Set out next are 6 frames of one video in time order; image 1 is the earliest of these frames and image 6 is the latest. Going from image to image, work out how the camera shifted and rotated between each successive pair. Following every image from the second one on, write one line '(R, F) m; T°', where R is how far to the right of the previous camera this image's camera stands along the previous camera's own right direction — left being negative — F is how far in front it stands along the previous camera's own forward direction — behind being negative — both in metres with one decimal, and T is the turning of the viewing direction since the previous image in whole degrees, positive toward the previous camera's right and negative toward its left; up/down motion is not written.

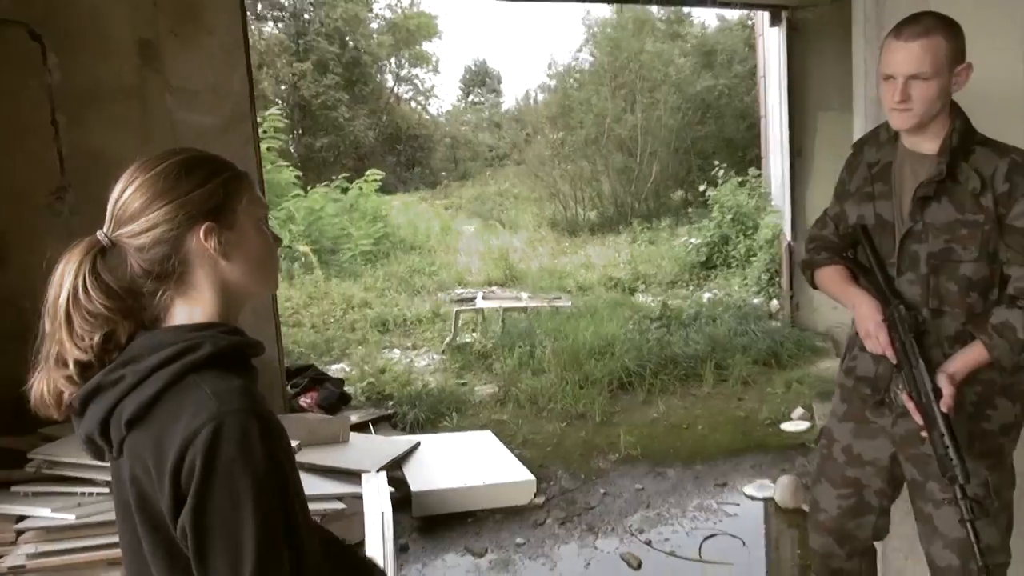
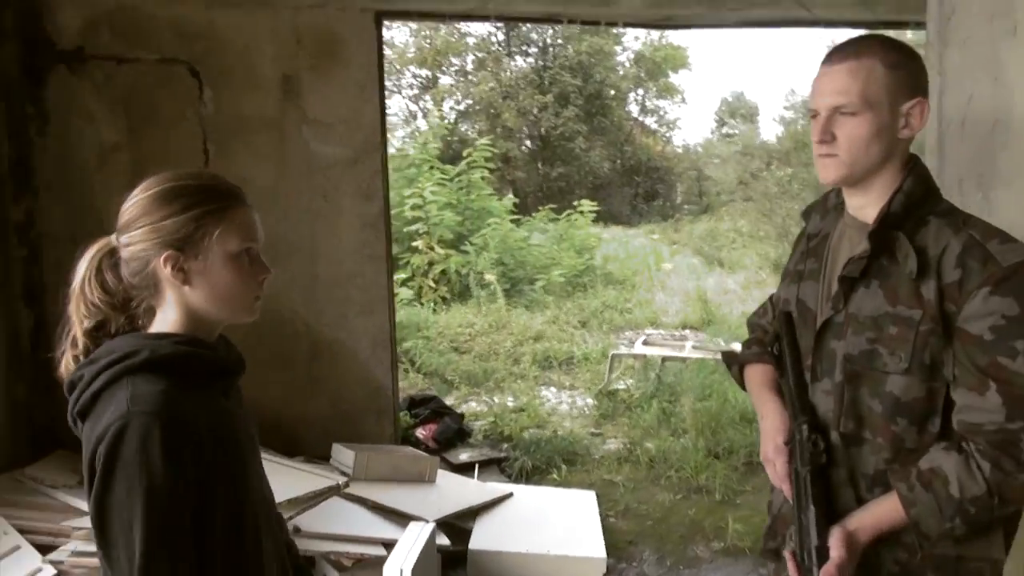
(+0.5, +0.3) m; -18°
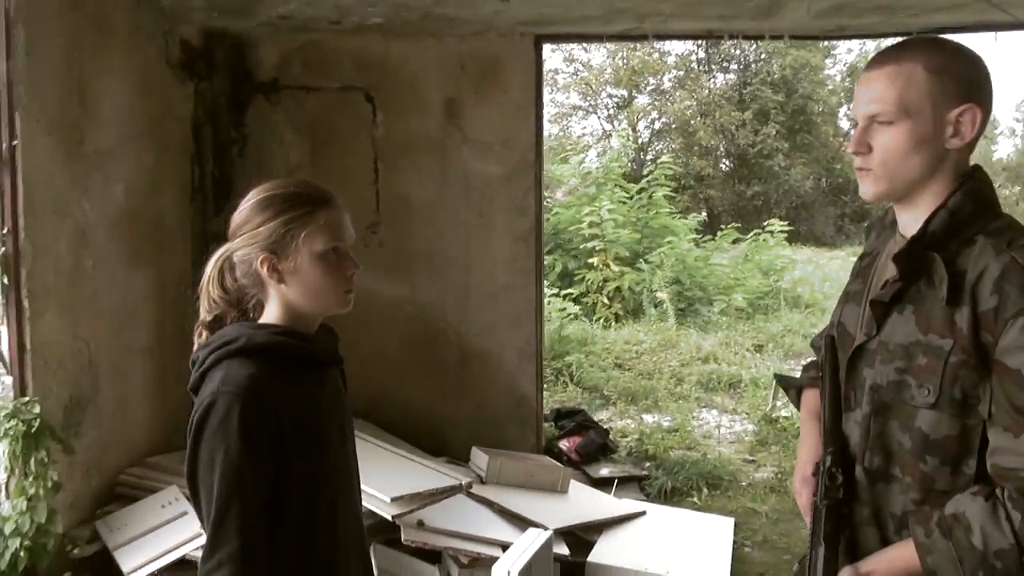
(+0.2, 0.0) m; -14°
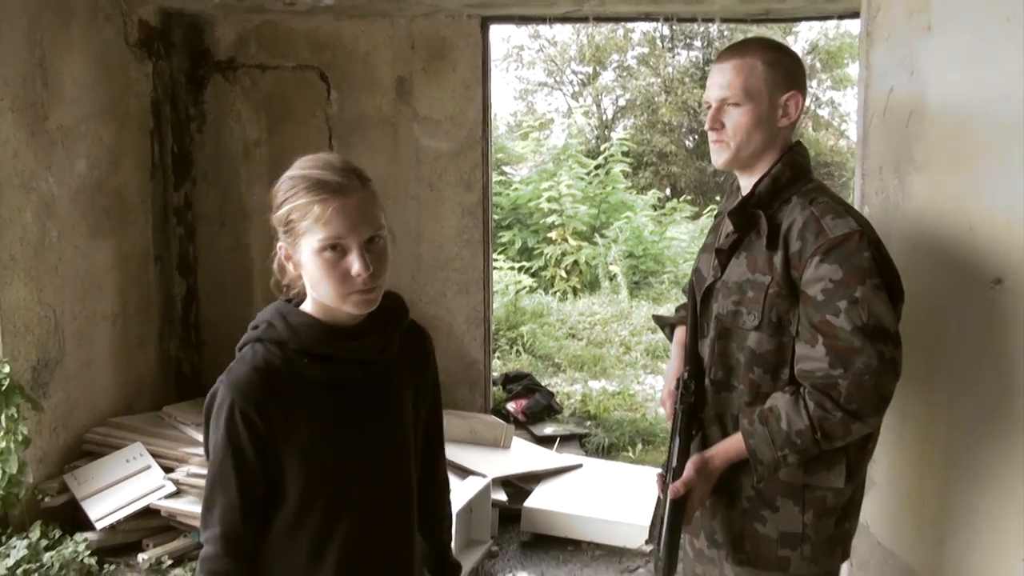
(+0.1, -0.2) m; +2°
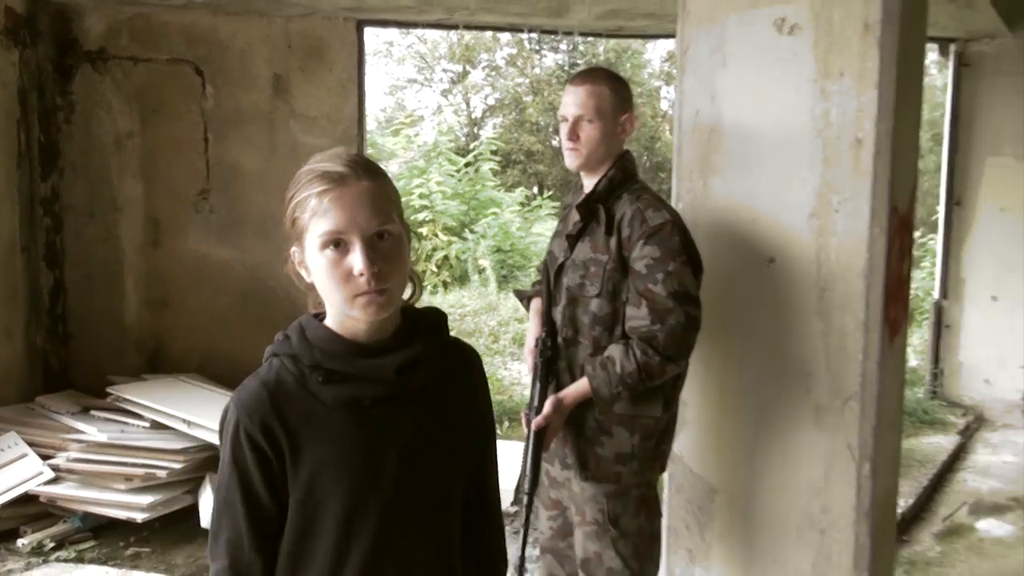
(0.0, -0.3) m; +9°
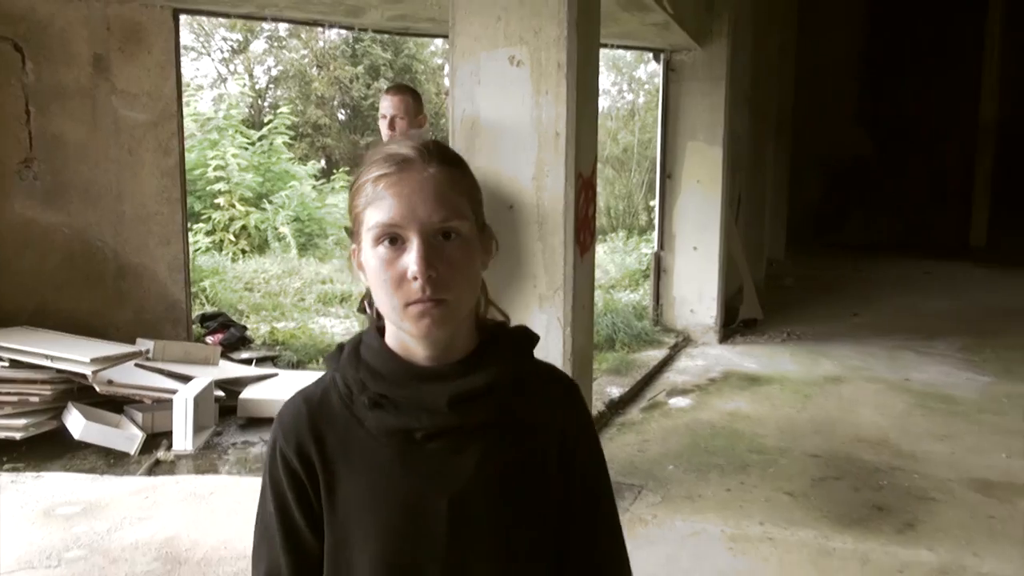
(-0.1, -0.8) m; +15°
